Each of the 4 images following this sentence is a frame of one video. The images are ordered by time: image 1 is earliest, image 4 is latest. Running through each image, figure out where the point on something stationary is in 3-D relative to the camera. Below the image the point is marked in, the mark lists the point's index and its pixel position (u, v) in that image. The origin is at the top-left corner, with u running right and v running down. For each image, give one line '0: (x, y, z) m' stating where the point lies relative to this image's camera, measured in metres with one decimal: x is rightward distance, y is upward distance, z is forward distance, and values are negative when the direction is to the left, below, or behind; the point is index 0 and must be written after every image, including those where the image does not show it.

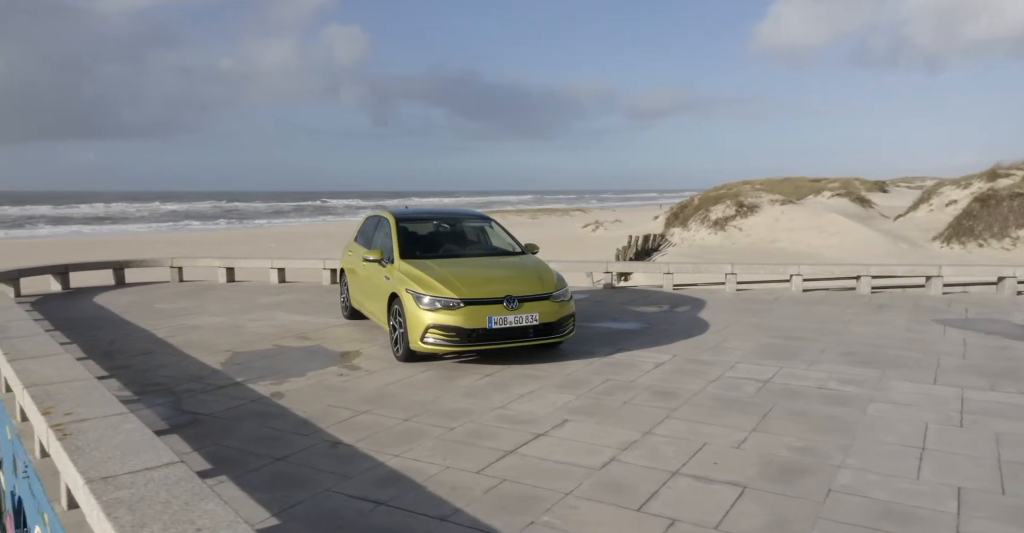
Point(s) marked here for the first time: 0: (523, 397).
0: (+0.1, -1.0, +5.9) m
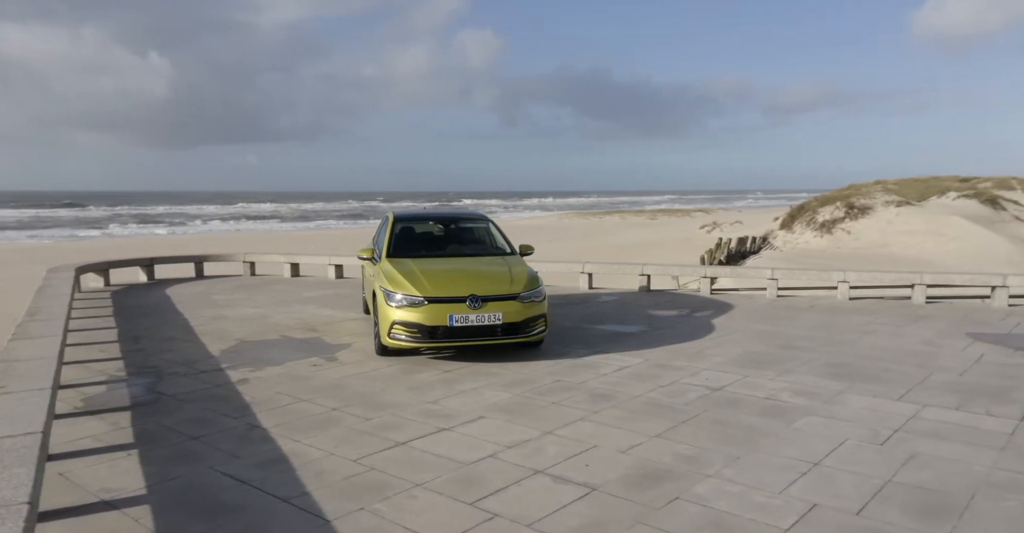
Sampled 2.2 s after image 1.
0: (-0.4, -1.0, +6.1) m
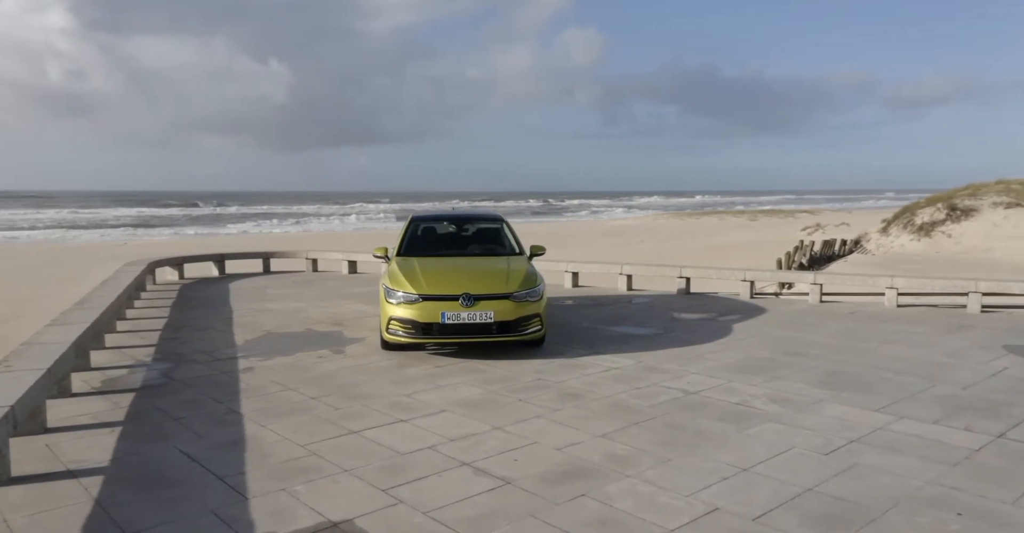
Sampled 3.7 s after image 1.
0: (-0.6, -1.0, +6.3) m
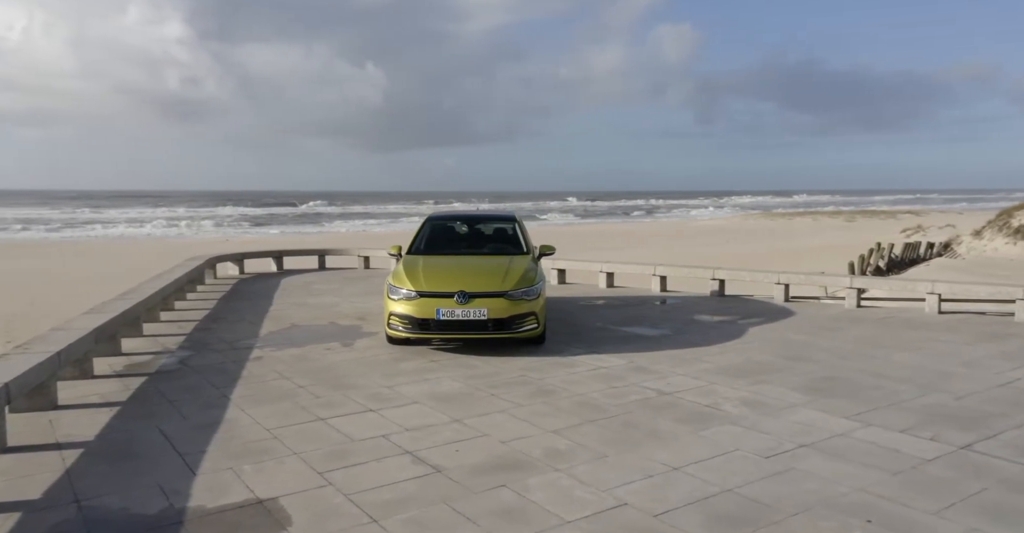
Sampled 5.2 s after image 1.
0: (-0.8, -1.0, +6.6) m
